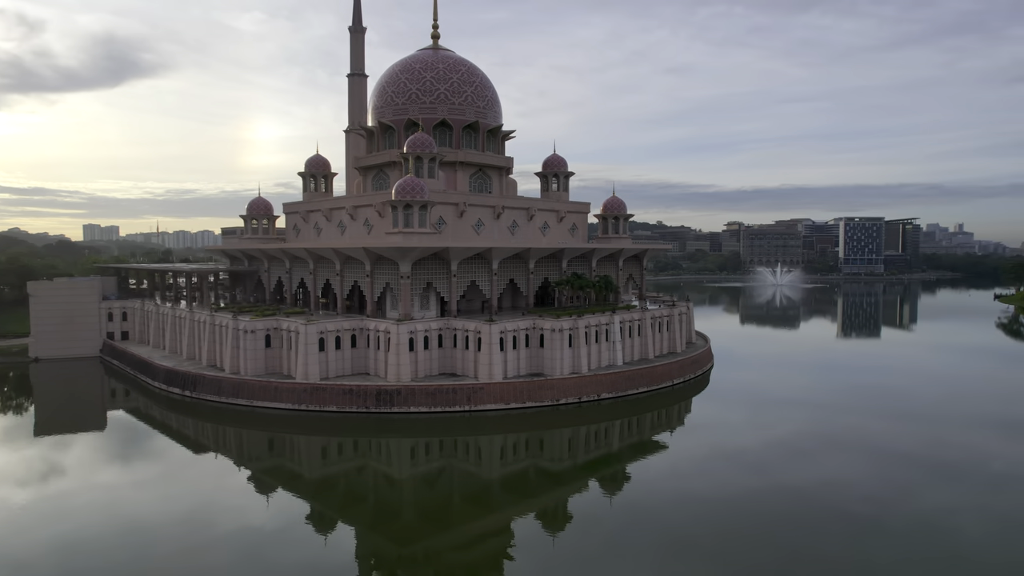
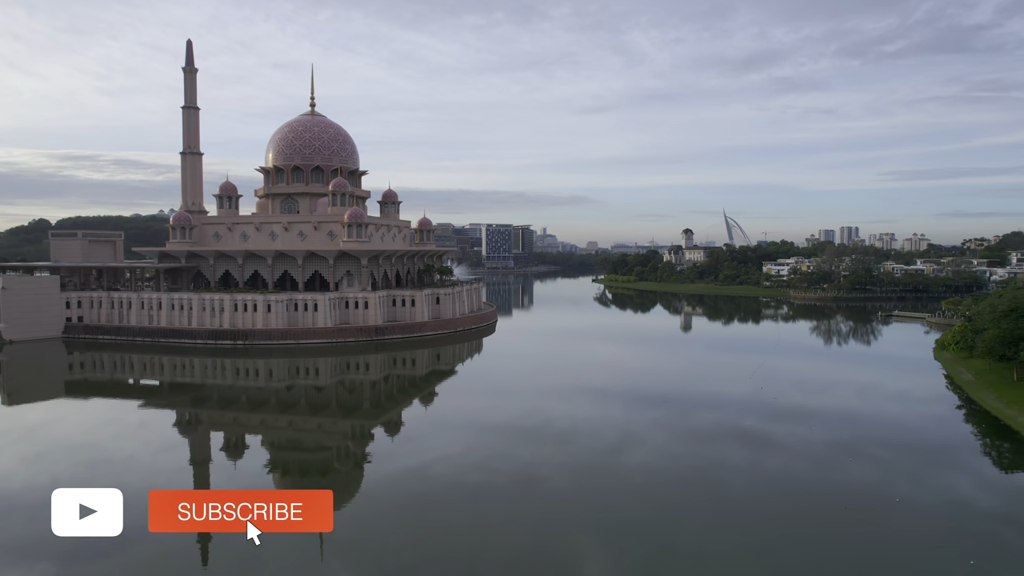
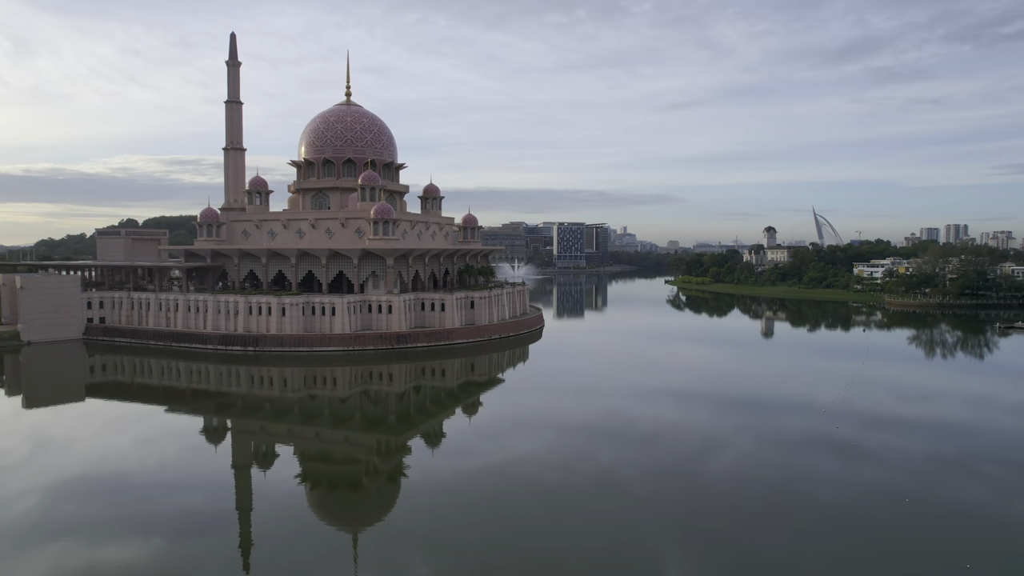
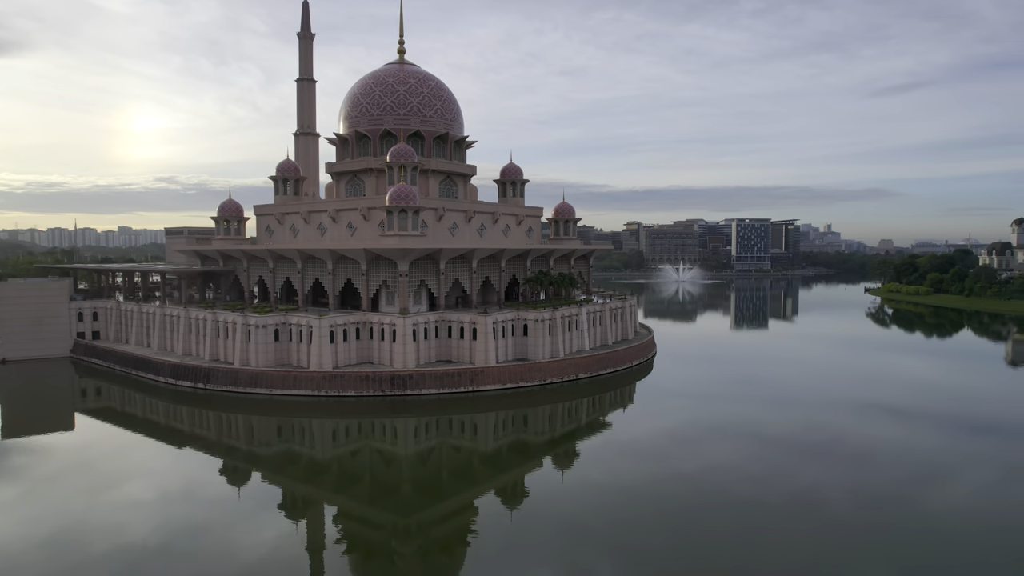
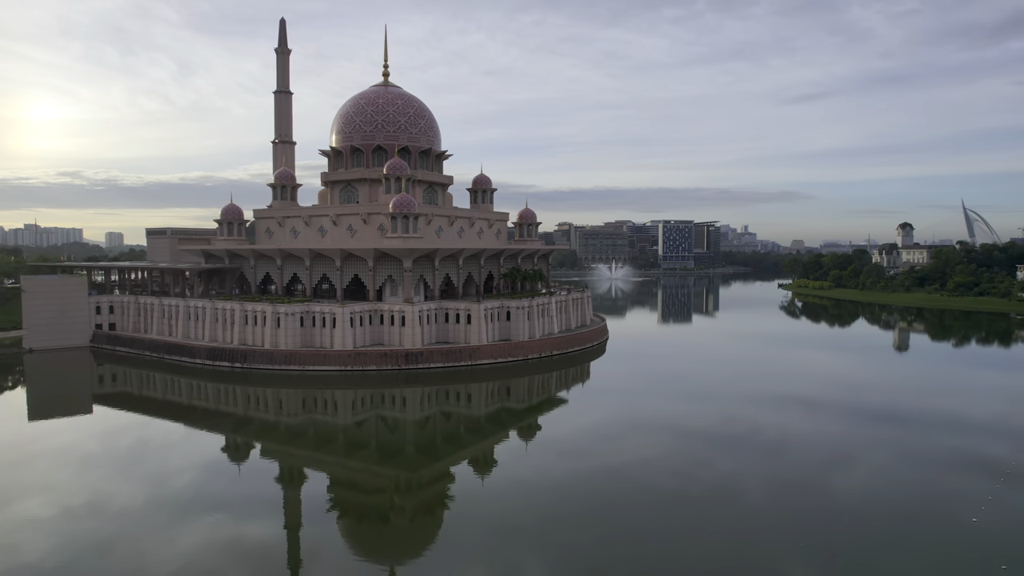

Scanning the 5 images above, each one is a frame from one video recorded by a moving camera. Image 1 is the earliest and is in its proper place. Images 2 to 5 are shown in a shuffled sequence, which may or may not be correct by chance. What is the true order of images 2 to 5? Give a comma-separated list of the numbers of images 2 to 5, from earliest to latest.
4, 5, 3, 2
